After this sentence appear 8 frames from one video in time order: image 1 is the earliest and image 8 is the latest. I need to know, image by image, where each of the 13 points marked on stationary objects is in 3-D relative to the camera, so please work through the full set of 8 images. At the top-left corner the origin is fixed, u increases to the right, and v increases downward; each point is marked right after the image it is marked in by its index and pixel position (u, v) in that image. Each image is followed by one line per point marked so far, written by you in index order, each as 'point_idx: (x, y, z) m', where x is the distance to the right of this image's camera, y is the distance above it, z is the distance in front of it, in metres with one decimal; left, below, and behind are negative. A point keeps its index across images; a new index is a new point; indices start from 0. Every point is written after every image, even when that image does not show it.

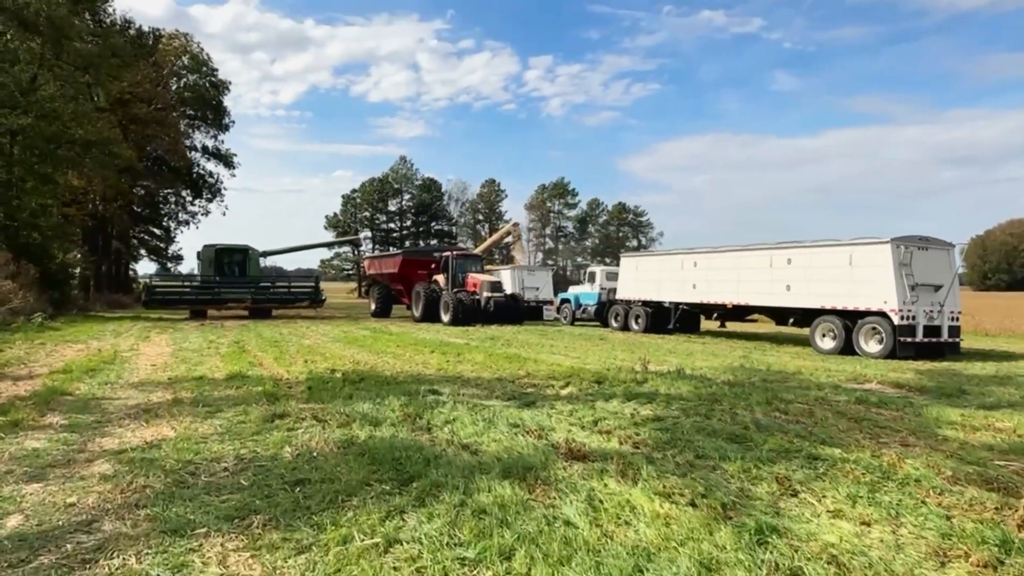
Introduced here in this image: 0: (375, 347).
0: (-2.6, -1.1, +12.4) m
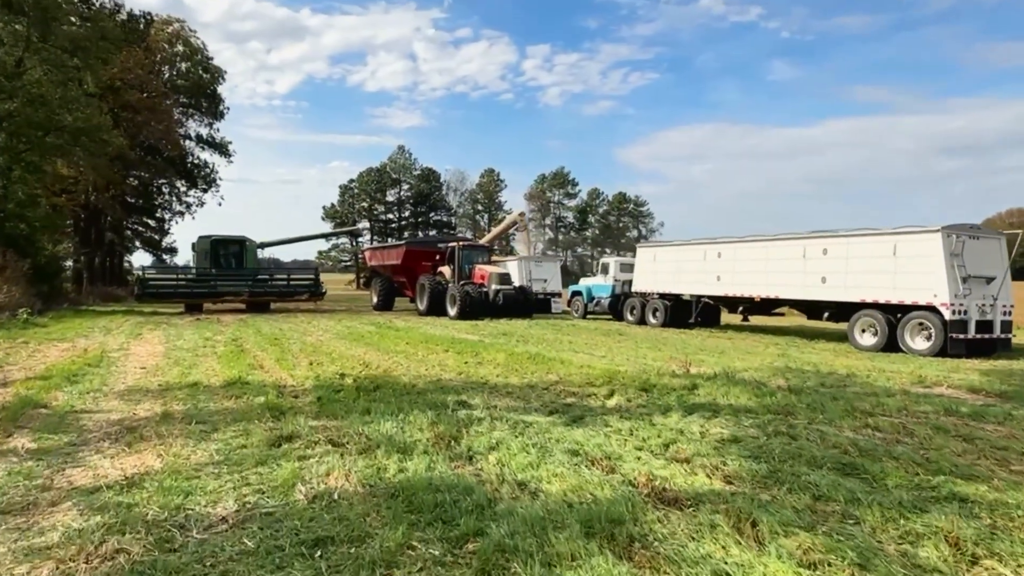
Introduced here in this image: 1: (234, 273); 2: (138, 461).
0: (-2.3, -1.0, +11.6) m
1: (-8.5, +0.5, +20.0) m
2: (-2.4, -1.1, +4.1) m
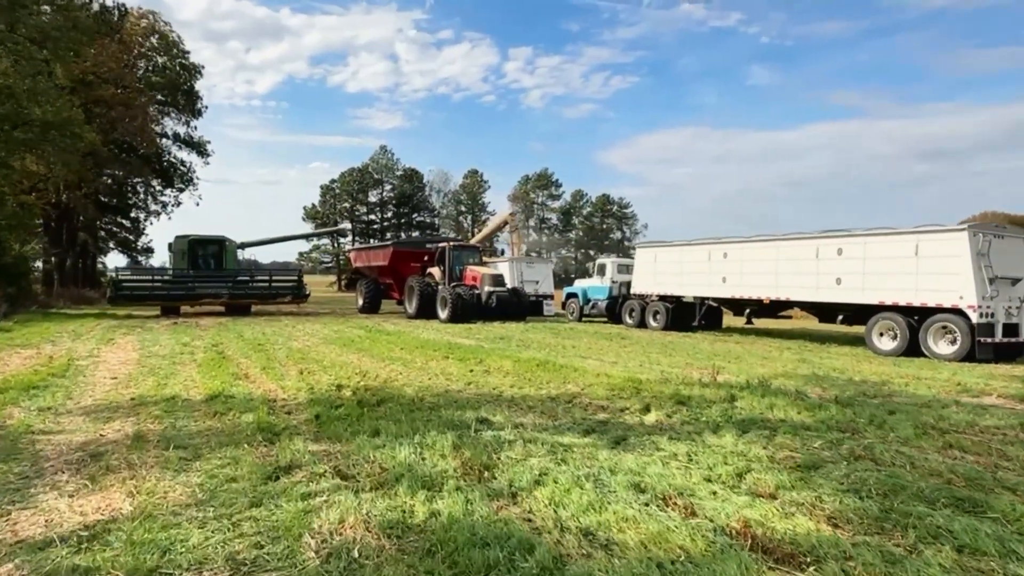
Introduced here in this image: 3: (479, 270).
0: (-2.3, -1.1, +10.8) m
1: (-8.7, +0.4, +19.0) m
2: (-2.1, -1.1, +3.4) m
3: (-1.0, +0.5, +19.9) m
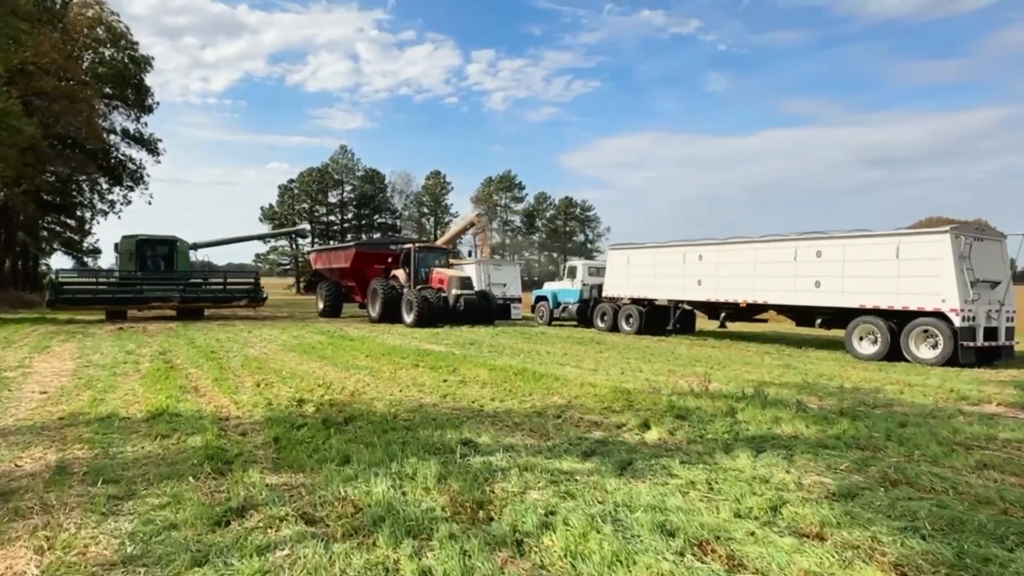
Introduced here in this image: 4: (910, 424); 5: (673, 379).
0: (-2.7, -1.1, +10.1) m
1: (-9.6, +0.3, +17.9) m
2: (-2.1, -1.1, +2.7) m
3: (-2.0, +0.5, +19.3) m
4: (+3.3, -1.1, +5.4) m
5: (+2.0, -1.1, +8.1) m
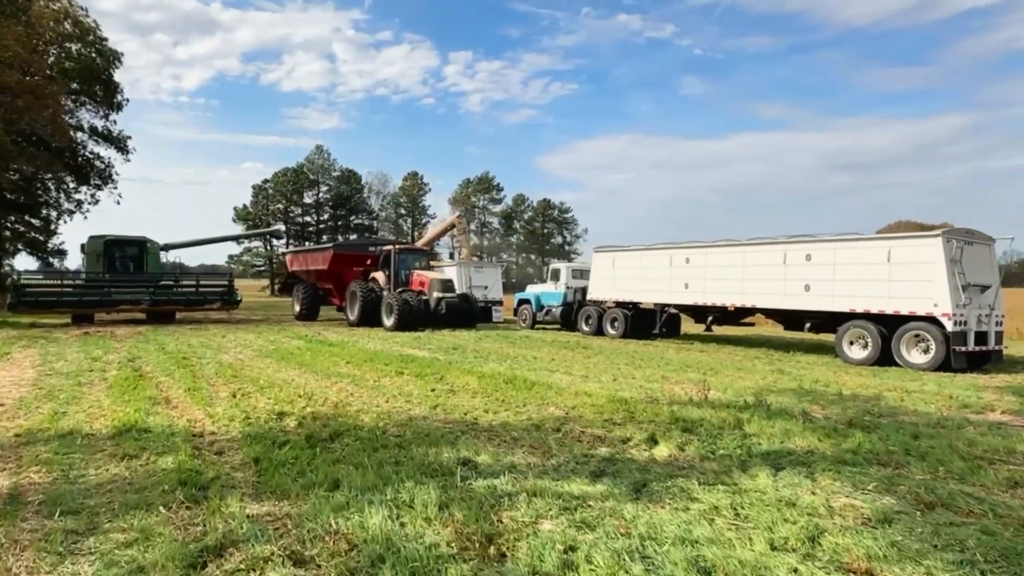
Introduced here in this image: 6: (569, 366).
0: (-2.9, -1.2, +9.6) m
1: (-10.1, +0.3, +17.3) m
2: (-2.0, -1.2, +2.3) m
3: (-2.5, +0.4, +18.9) m
4: (+3.3, -1.2, +5.2) m
5: (+1.9, -1.2, +7.8) m
6: (+0.9, -1.2, +10.0) m
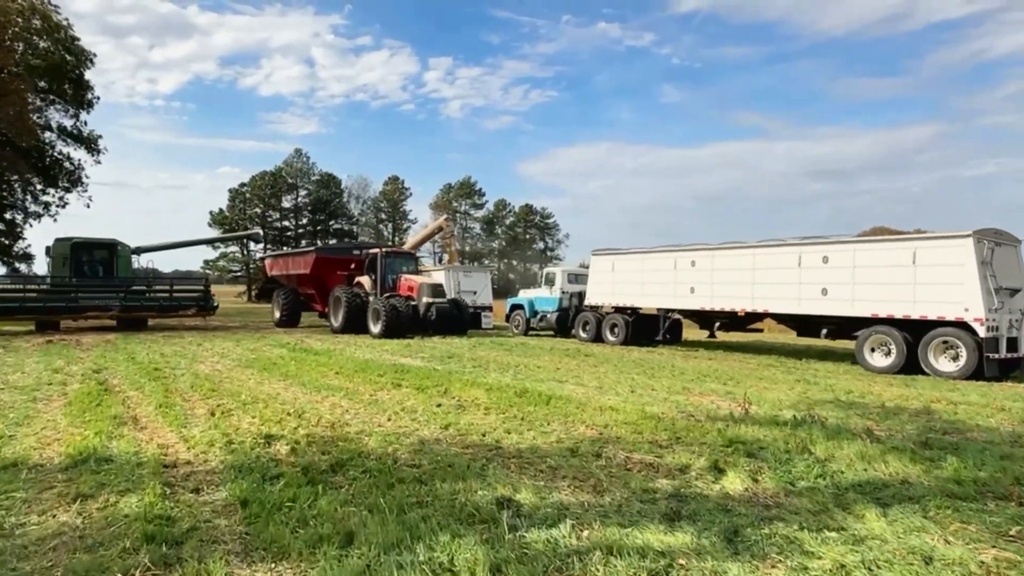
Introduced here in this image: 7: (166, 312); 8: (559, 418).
0: (-2.8, -1.2, +8.8) m
1: (-10.2, +0.1, +16.2) m
2: (-1.7, -1.2, +1.5) m
3: (-2.7, +0.2, +18.1) m
4: (+3.5, -1.2, +4.5) m
5: (+2.0, -1.2, +7.1) m
6: (+0.9, -1.3, +9.3) m
7: (-9.0, -0.6, +17.0) m
8: (+0.4, -1.2, +5.8) m
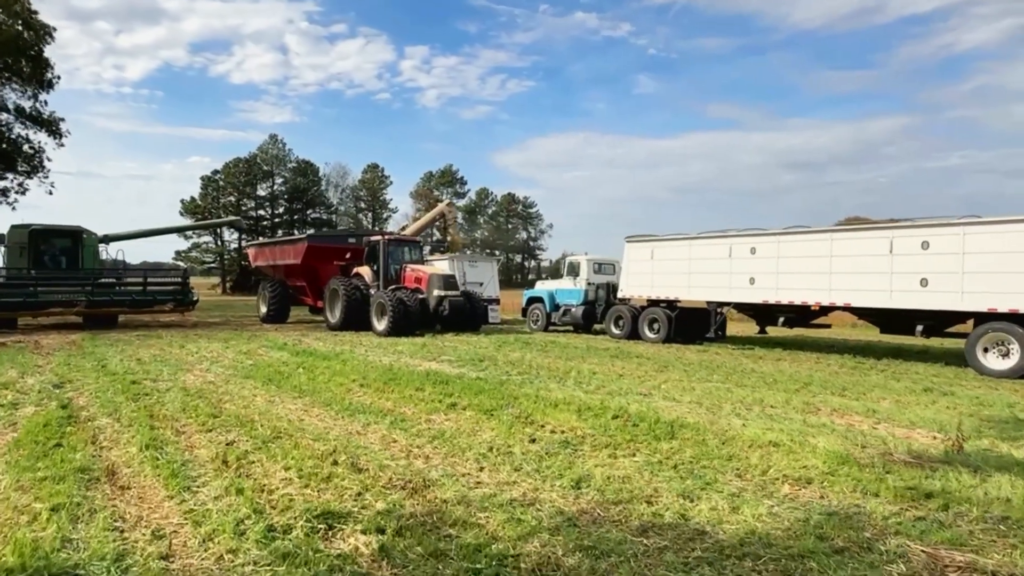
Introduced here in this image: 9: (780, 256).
0: (-2.0, -1.1, +7.0) m
1: (-9.7, +0.3, +14.1) m
2: (-0.7, -1.2, -0.3) m
3: (-2.2, +0.4, +16.2) m
4: (+4.5, -1.1, +2.9) m
5: (+2.9, -1.2, +5.5) m
6: (+1.7, -1.2, +7.6) m
7: (-8.5, -0.5, +14.9) m
8: (+1.3, -1.1, +4.1) m
9: (+4.7, +0.6, +11.3) m
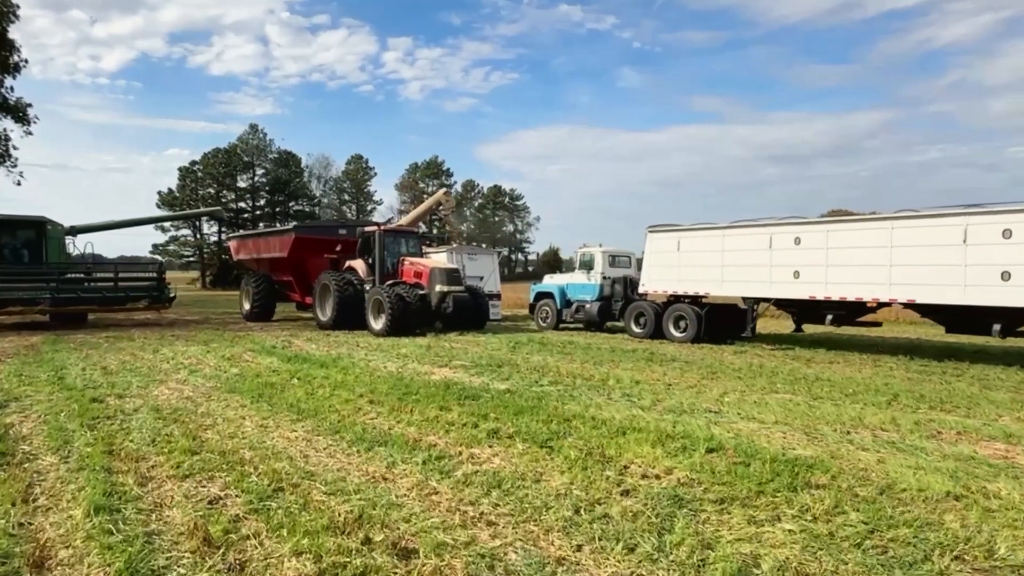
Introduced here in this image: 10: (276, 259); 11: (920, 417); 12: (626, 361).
0: (-1.6, -1.1, +5.7) m
1: (-9.5, +0.4, +12.6) m
2: (-0.1, -1.2, -1.5) m
3: (-2.0, +0.5, +14.9) m
4: (+5.0, -1.1, +1.8) m
5: (+3.3, -1.1, +4.3) m
6: (+2.1, -1.1, +6.4) m
7: (-8.3, -0.4, +13.5) m
8: (+1.8, -1.1, +2.9) m
9: (+5.0, +0.6, +10.2) m
10: (-6.3, +0.8, +17.3) m
11: (+3.7, -1.1, +5.8) m
12: (+1.7, -1.1, +9.6) m
